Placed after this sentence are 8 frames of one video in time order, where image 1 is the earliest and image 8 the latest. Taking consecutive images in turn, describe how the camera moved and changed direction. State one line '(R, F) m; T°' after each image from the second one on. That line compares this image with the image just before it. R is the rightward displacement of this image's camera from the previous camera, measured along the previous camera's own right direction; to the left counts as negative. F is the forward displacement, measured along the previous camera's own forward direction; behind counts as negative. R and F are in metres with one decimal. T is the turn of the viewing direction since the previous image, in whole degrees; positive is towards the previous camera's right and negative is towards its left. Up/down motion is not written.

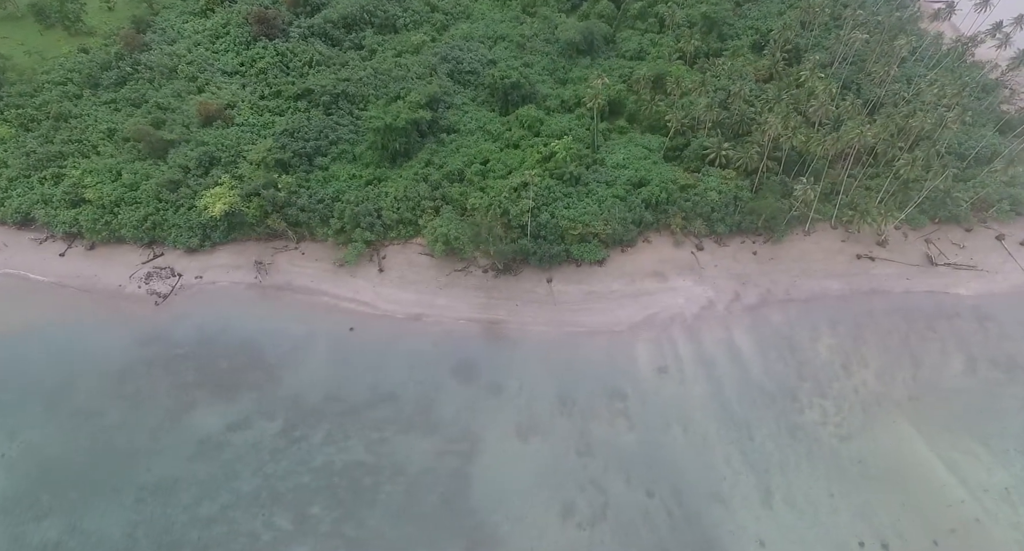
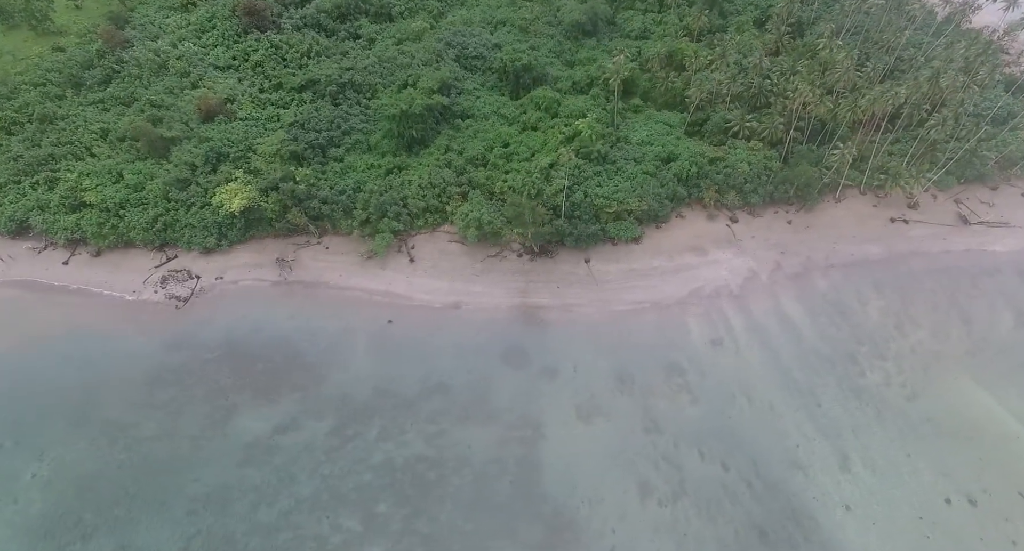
(-2.5, +0.6) m; +3°
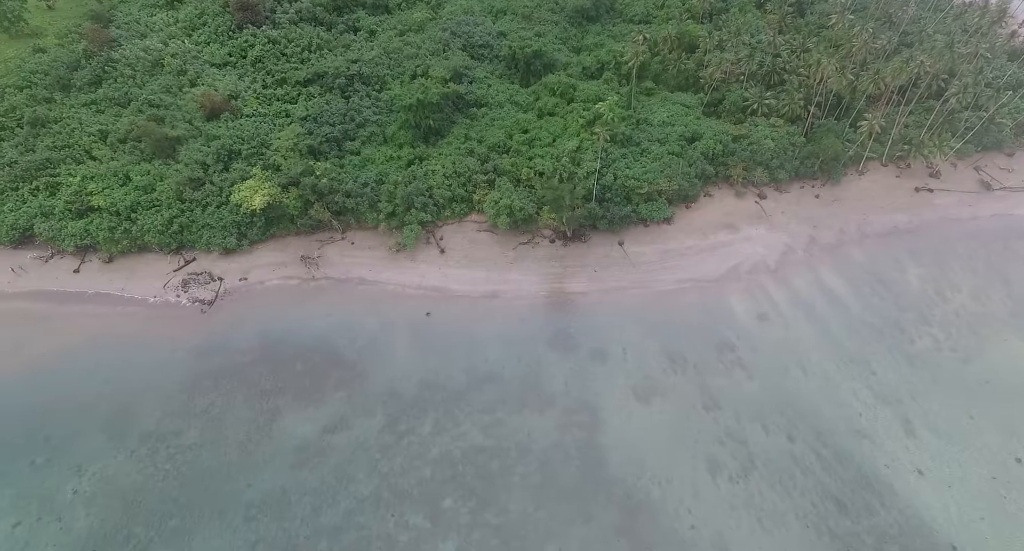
(-2.2, +0.4) m; +2°
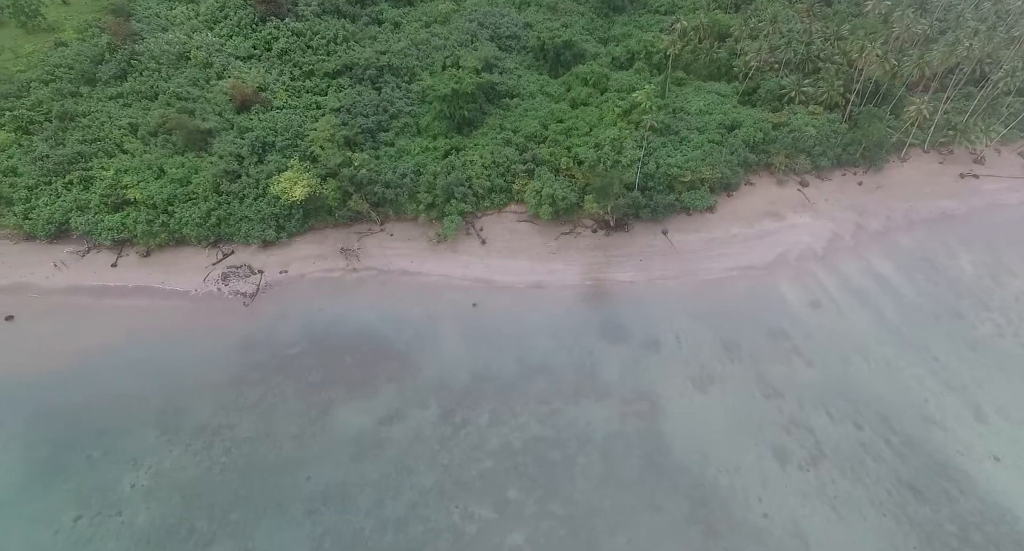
(-1.7, +0.2) m; 0°
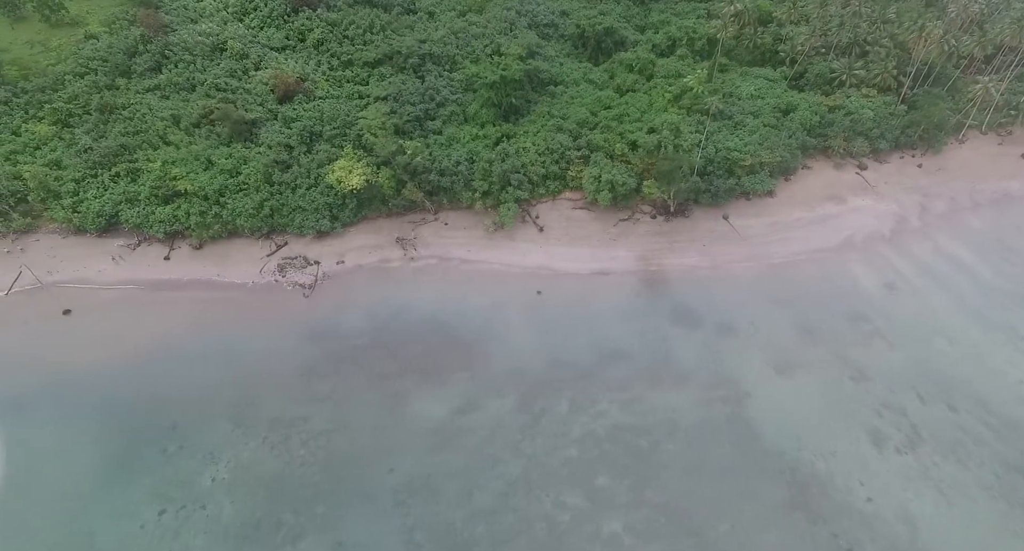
(-2.3, +0.3) m; 0°
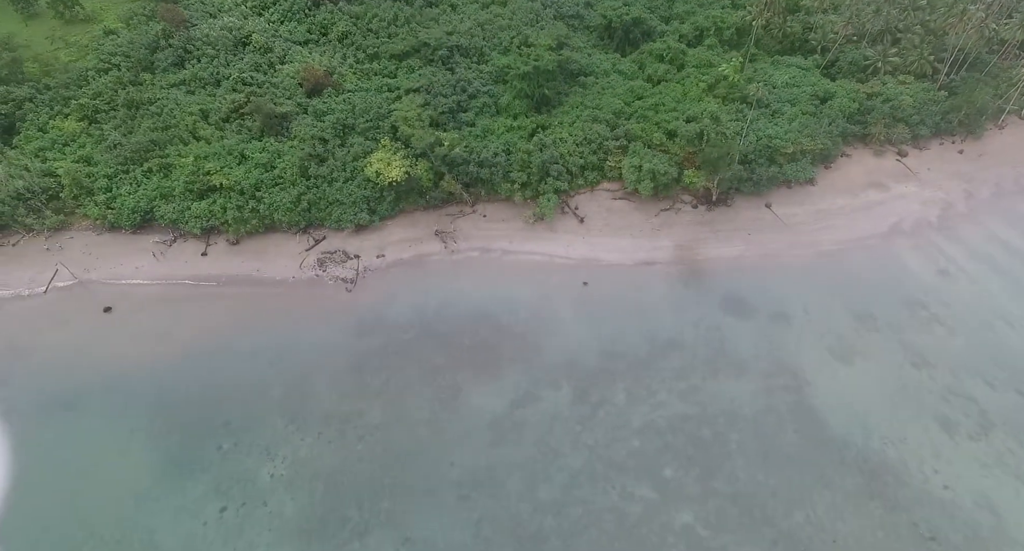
(-1.6, +0.2) m; 0°
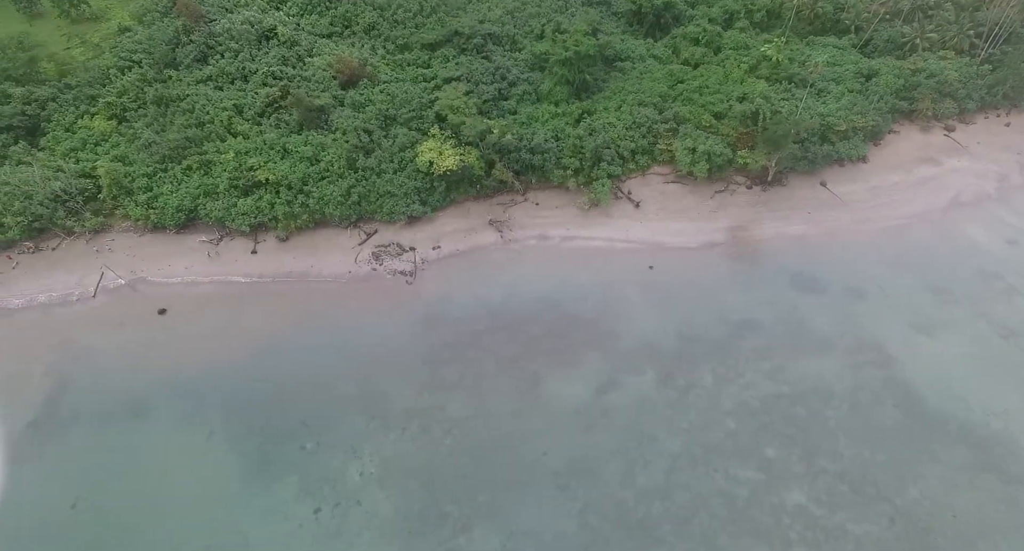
(-2.5, +0.4) m; +1°
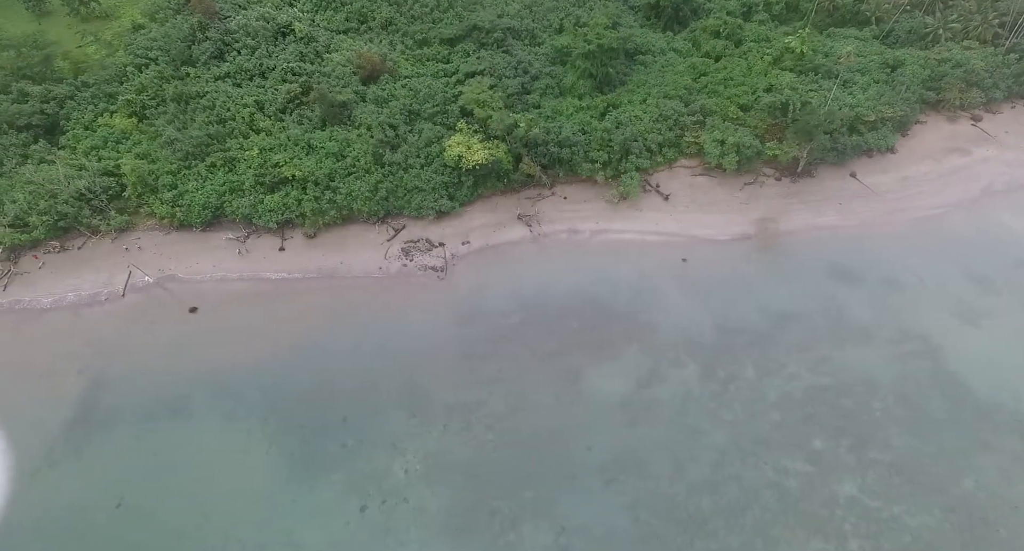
(-1.2, +0.2) m; 0°
